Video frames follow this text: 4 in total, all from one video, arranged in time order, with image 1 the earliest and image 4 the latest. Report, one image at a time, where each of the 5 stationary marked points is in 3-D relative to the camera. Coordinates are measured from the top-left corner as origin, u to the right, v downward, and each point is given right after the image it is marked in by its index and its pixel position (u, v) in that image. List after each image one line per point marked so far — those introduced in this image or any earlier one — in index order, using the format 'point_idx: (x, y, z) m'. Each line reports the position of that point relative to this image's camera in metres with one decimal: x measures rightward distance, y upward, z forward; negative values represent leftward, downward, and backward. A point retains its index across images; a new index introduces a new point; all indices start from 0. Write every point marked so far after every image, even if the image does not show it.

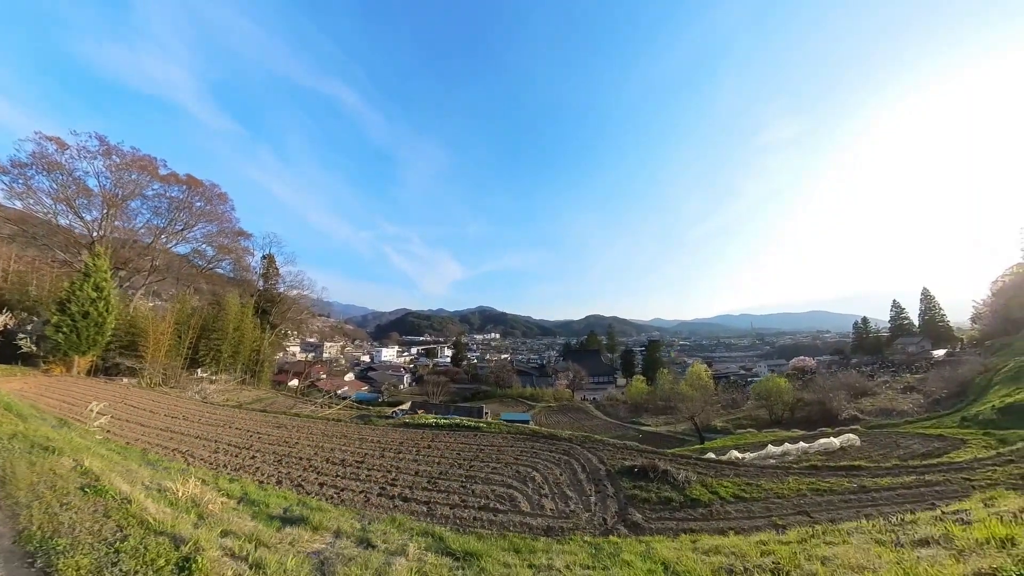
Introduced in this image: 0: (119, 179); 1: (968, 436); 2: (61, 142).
0: (-15.4, +4.3, +15.8) m
1: (+12.8, -4.1, +11.3) m
2: (-16.3, +5.3, +14.6) m
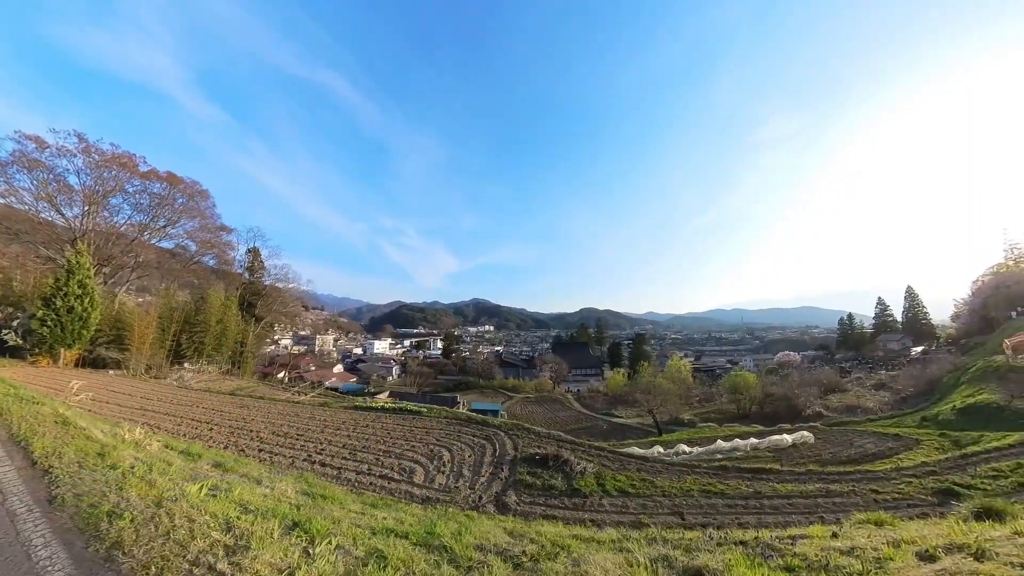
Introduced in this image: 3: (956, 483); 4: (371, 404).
0: (-16.6, +4.5, +16.2) m
1: (+11.5, -4.1, +11.3) m
2: (-17.5, +5.5, +15.0) m
3: (+6.4, -2.8, +5.7) m
4: (-4.7, -3.8, +13.4) m
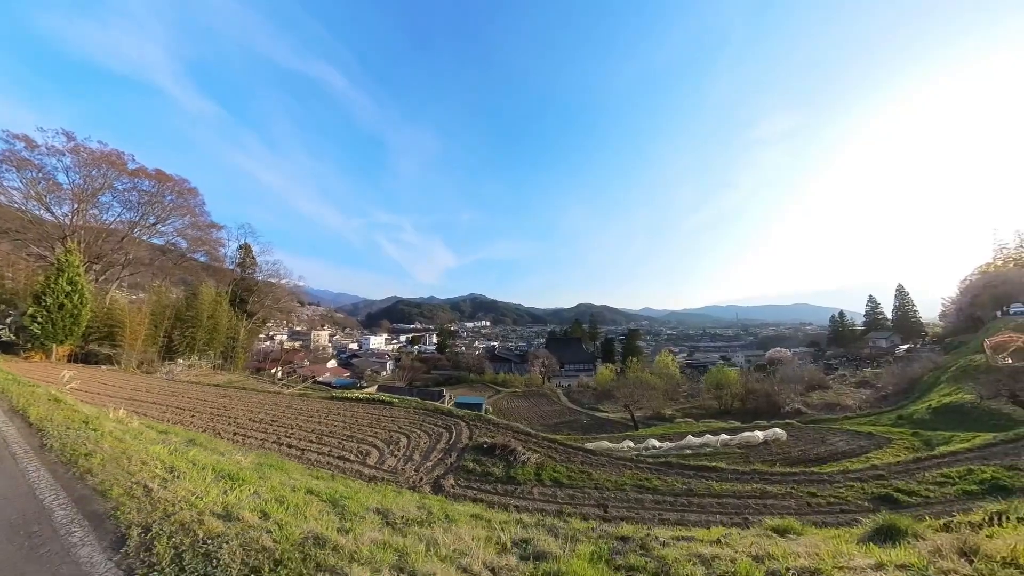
0: (-17.3, +4.6, +16.4) m
1: (+10.7, -4.1, +11.3) m
2: (-18.3, +5.7, +15.2) m
3: (+5.5, -2.9, +5.8) m
4: (-5.4, -3.7, +13.6) m
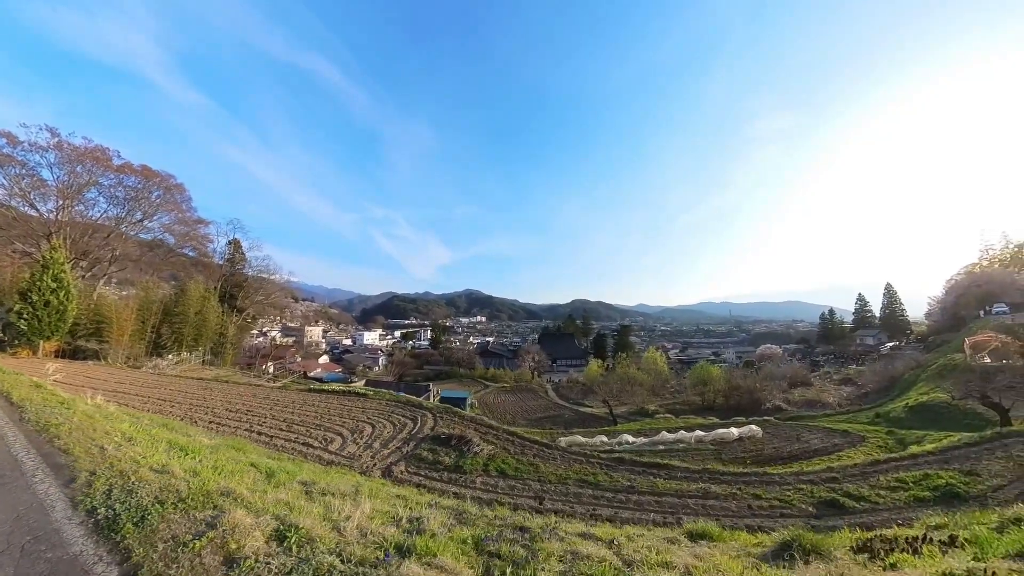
0: (-17.9, +4.8, +16.4) m
1: (+10.0, -4.1, +11.3) m
2: (-18.9, +5.8, +15.3) m
3: (+4.8, -2.9, +5.8) m
4: (-6.1, -3.6, +13.7) m
